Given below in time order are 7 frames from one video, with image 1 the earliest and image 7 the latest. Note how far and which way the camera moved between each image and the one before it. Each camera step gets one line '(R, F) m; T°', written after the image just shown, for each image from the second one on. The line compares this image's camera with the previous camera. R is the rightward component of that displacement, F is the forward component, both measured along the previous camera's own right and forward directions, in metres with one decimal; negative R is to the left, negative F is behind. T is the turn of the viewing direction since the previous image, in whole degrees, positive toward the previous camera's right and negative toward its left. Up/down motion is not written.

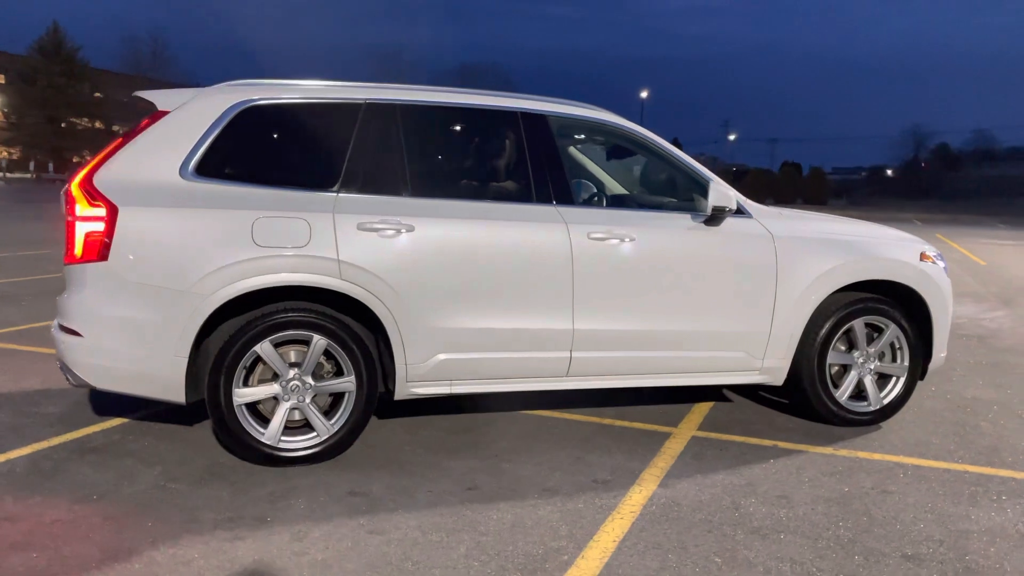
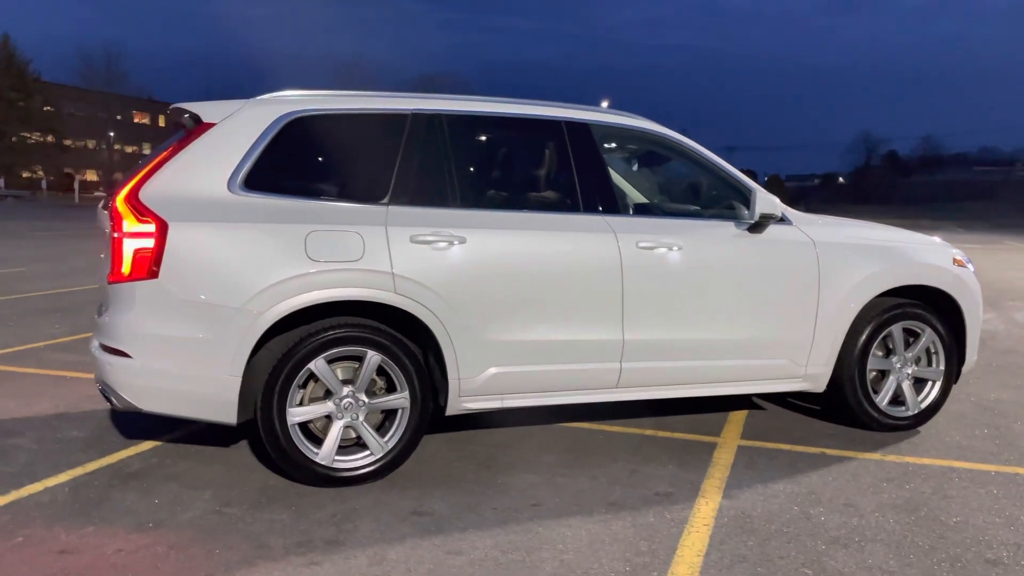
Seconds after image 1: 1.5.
(-0.4, +0.1) m; +2°
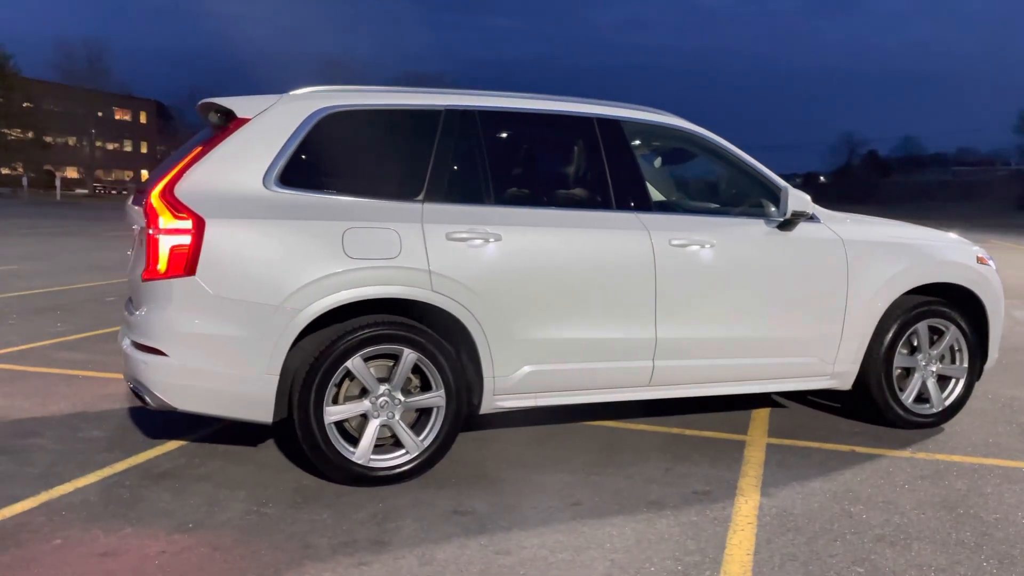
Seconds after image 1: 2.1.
(-0.2, 0.0) m; +1°
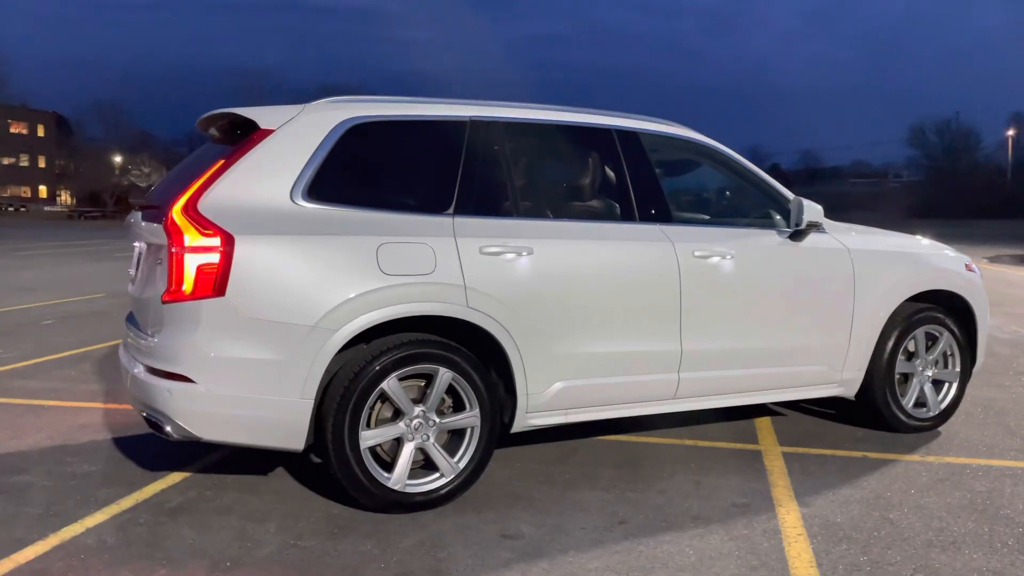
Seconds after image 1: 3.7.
(-0.5, +0.1) m; +5°
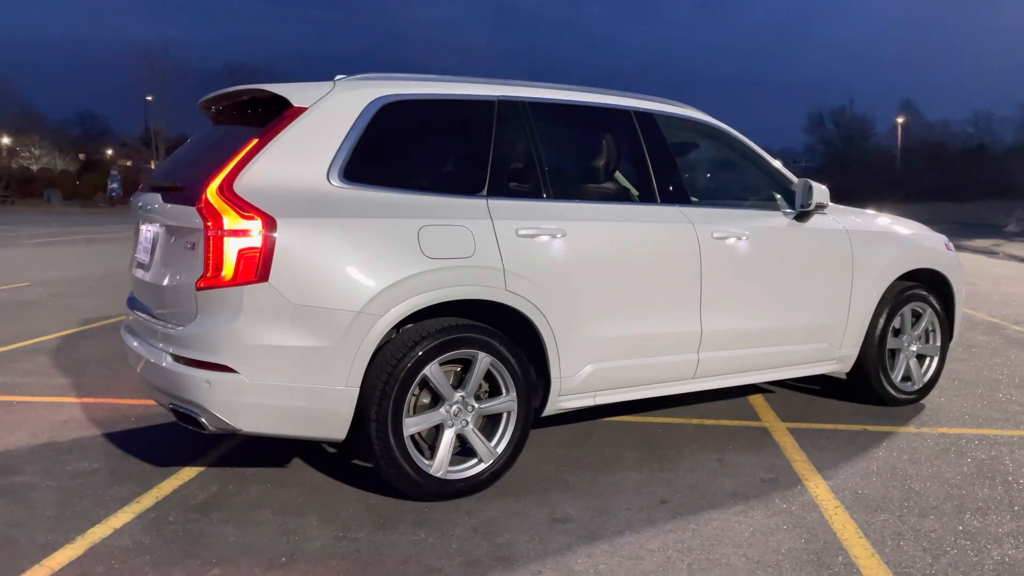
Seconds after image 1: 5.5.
(-0.5, +0.1) m; +6°
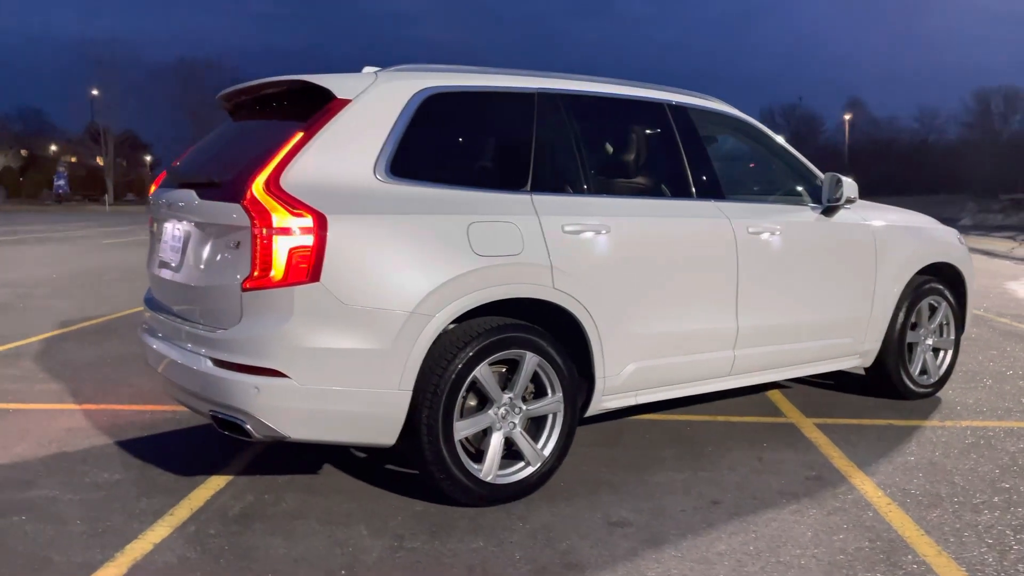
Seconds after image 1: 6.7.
(-0.4, +0.1) m; +3°
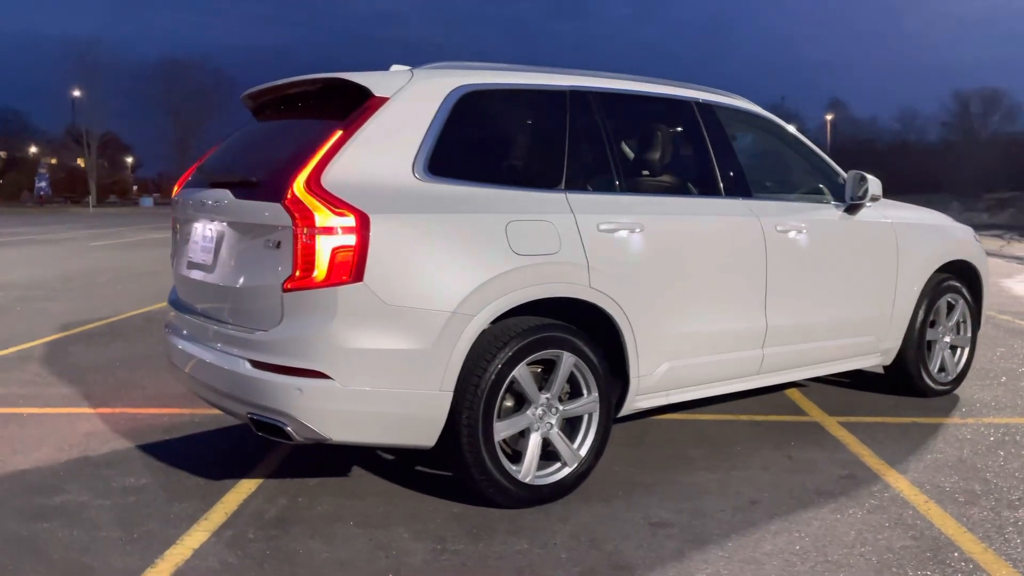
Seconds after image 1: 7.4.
(-0.2, 0.0) m; +1°
